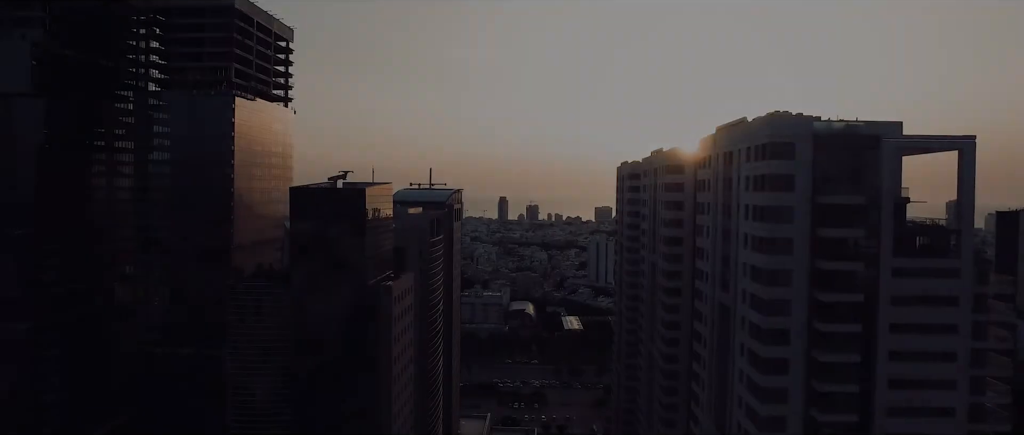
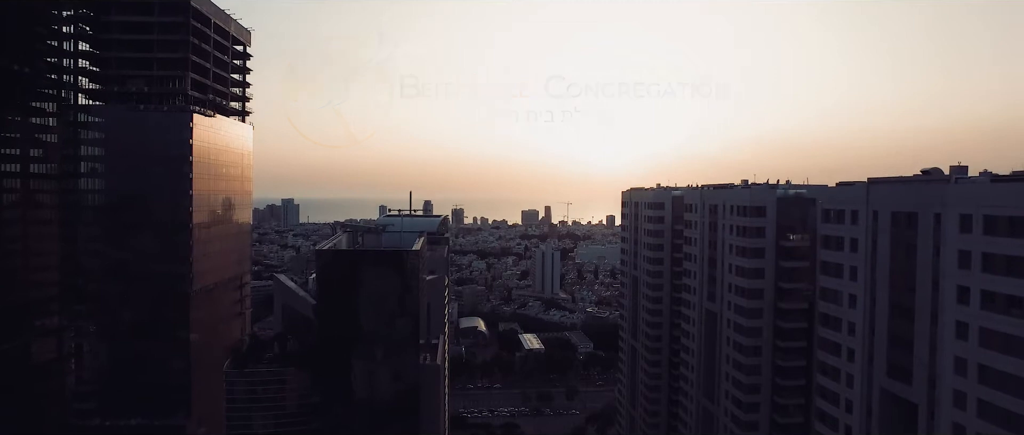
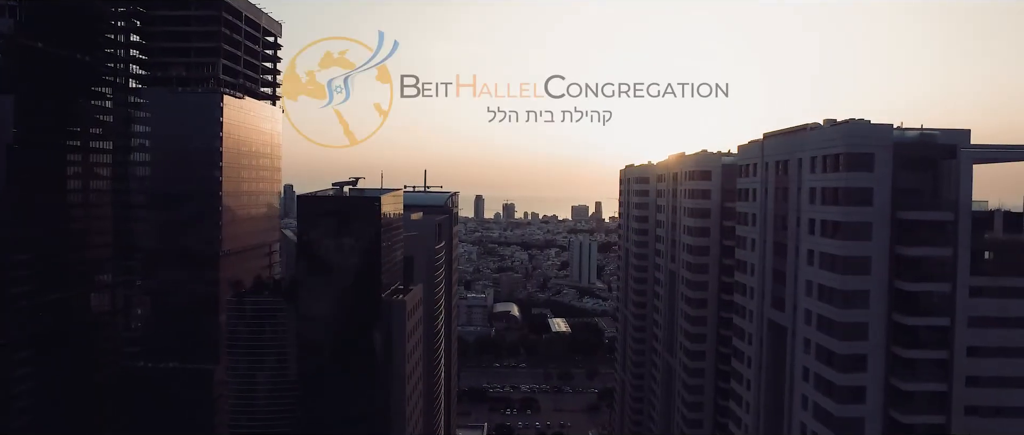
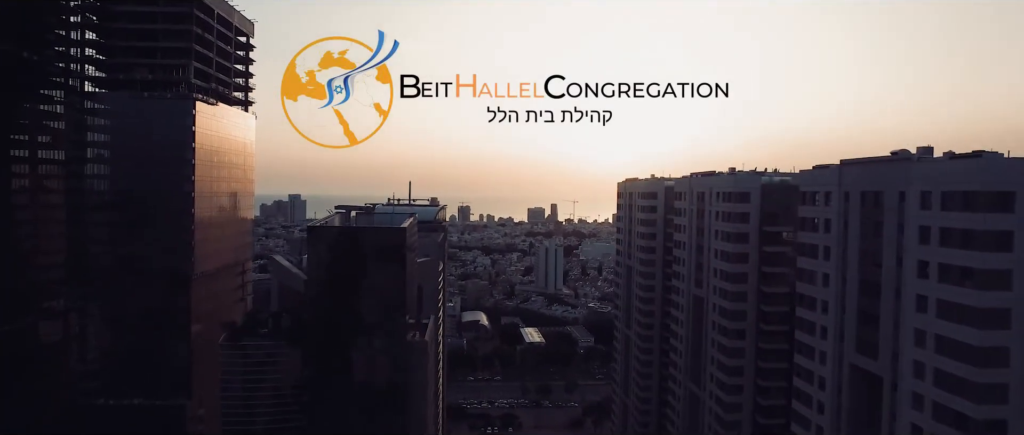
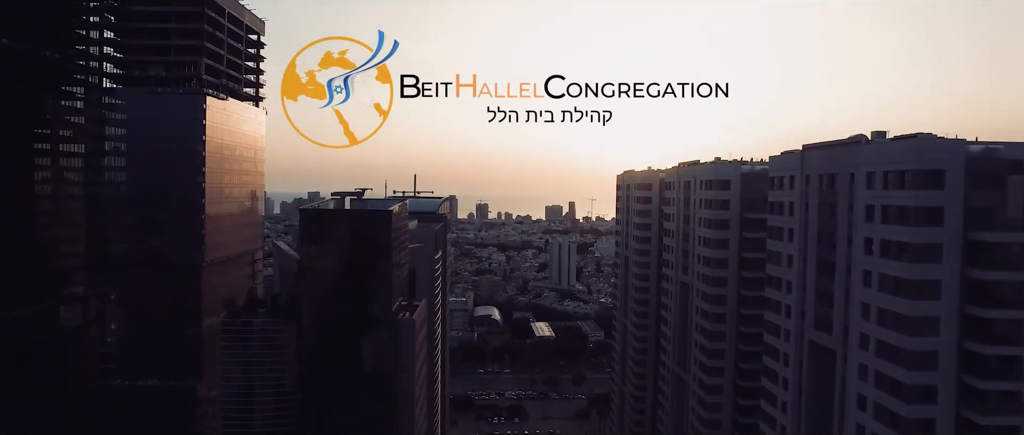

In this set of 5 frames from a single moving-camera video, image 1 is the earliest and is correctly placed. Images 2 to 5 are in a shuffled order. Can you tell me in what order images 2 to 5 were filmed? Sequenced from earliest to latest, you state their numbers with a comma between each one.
3, 5, 4, 2
